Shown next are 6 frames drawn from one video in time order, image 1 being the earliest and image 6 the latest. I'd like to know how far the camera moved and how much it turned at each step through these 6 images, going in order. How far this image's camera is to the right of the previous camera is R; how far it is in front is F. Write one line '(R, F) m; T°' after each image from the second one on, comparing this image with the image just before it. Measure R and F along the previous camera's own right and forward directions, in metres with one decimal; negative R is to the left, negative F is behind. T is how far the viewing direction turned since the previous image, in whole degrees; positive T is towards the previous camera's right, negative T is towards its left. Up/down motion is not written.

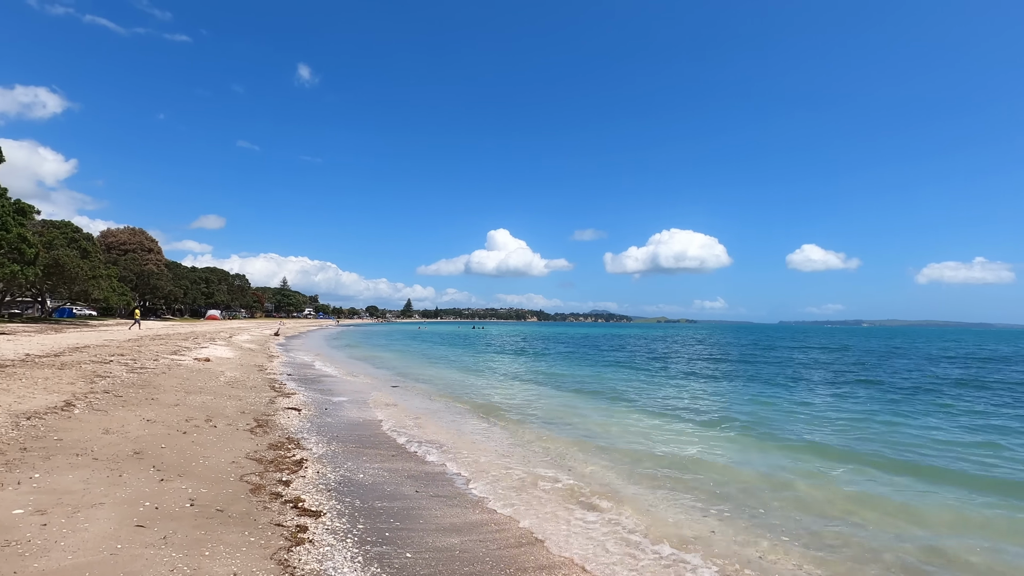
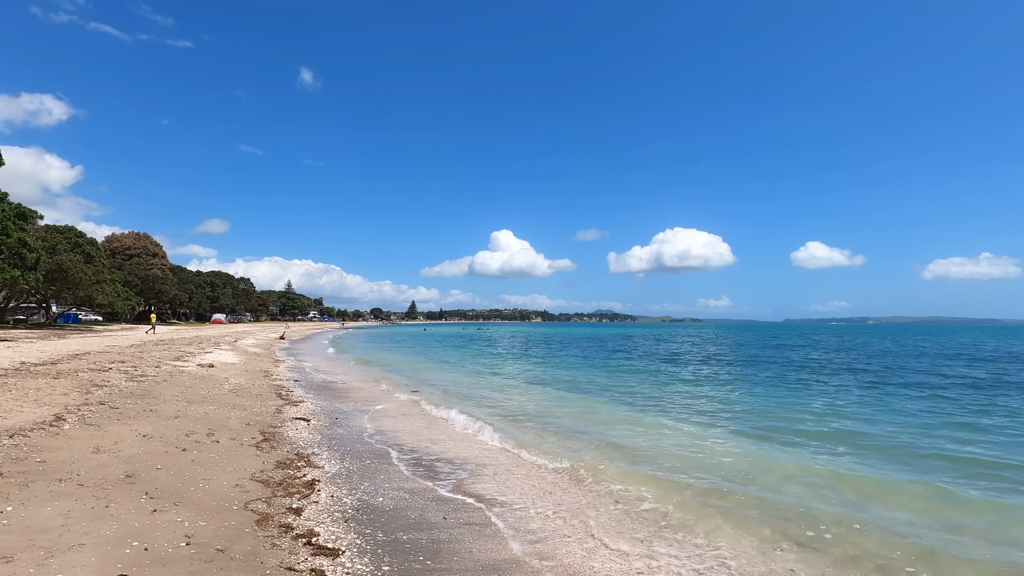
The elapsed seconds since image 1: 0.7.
(-0.5, +0.9) m; 0°
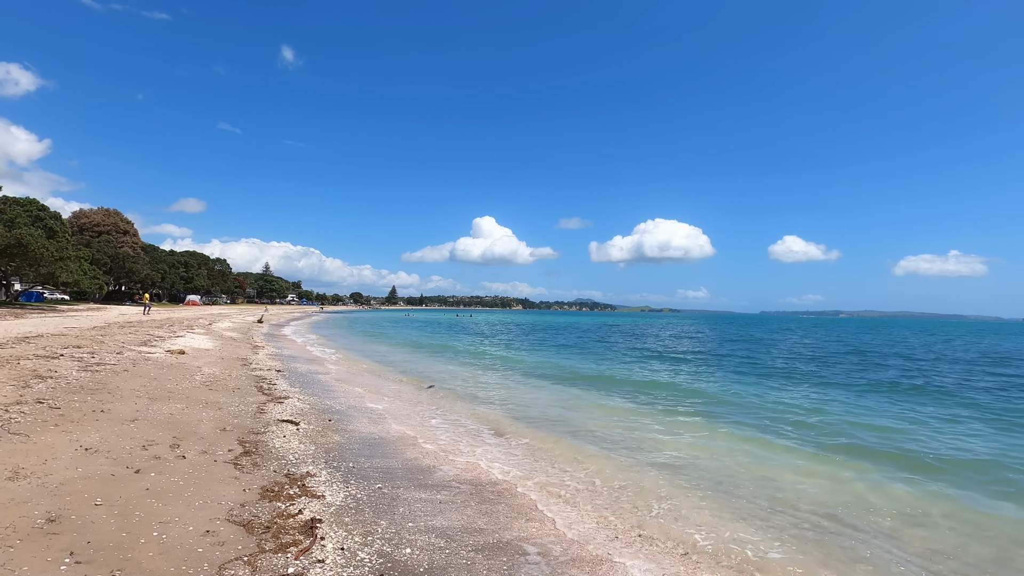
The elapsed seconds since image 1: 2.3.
(-1.1, +2.0) m; +2°
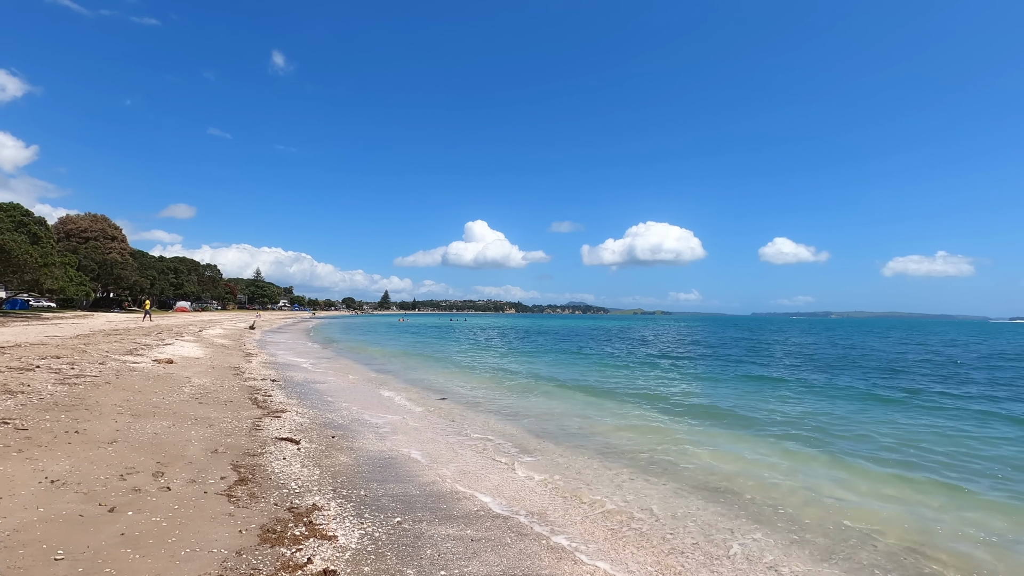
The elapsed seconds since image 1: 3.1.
(-0.6, +1.0) m; +1°
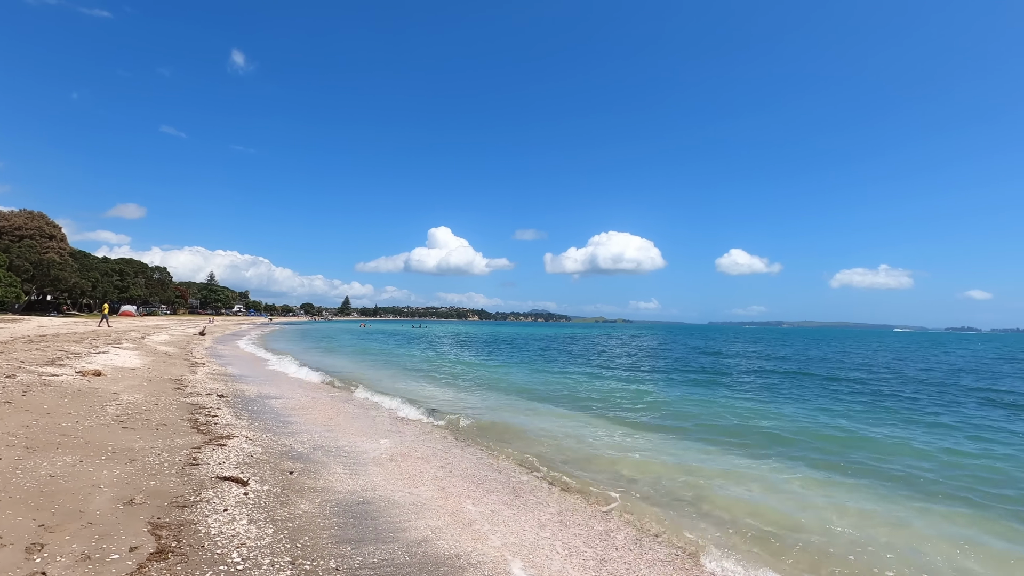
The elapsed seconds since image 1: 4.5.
(-0.7, +1.7) m; +4°
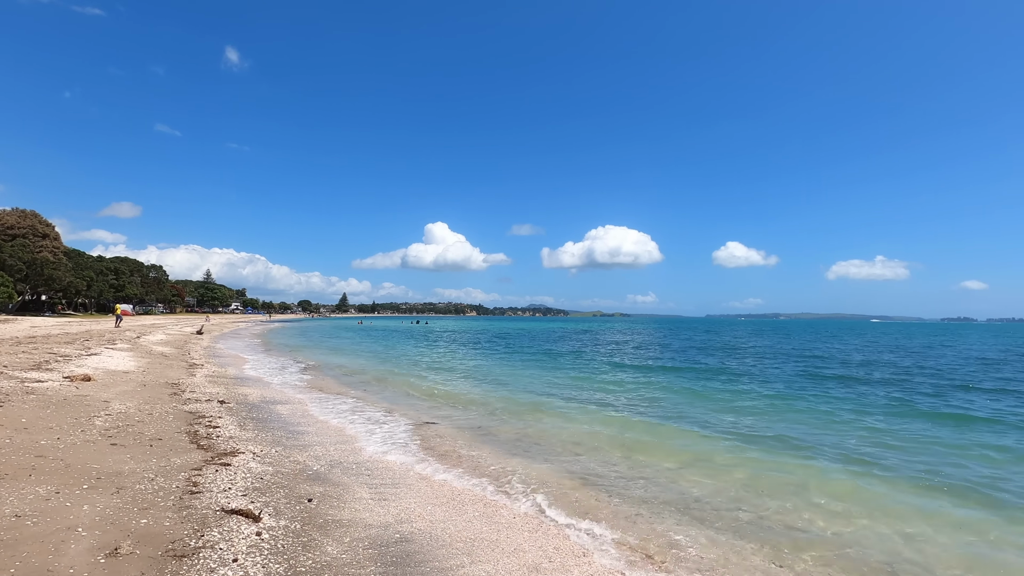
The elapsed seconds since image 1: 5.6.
(-0.9, +1.3) m; 0°
